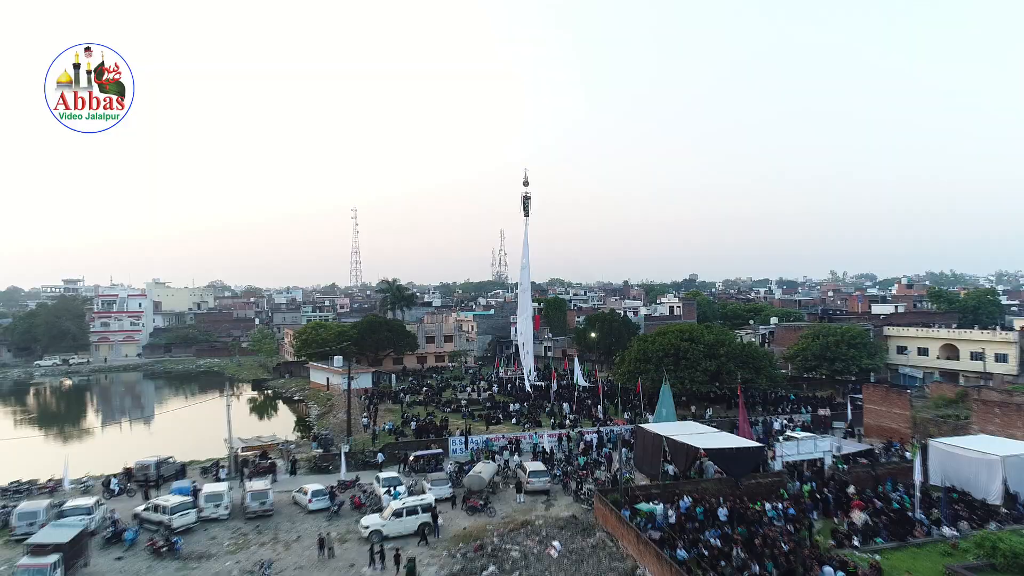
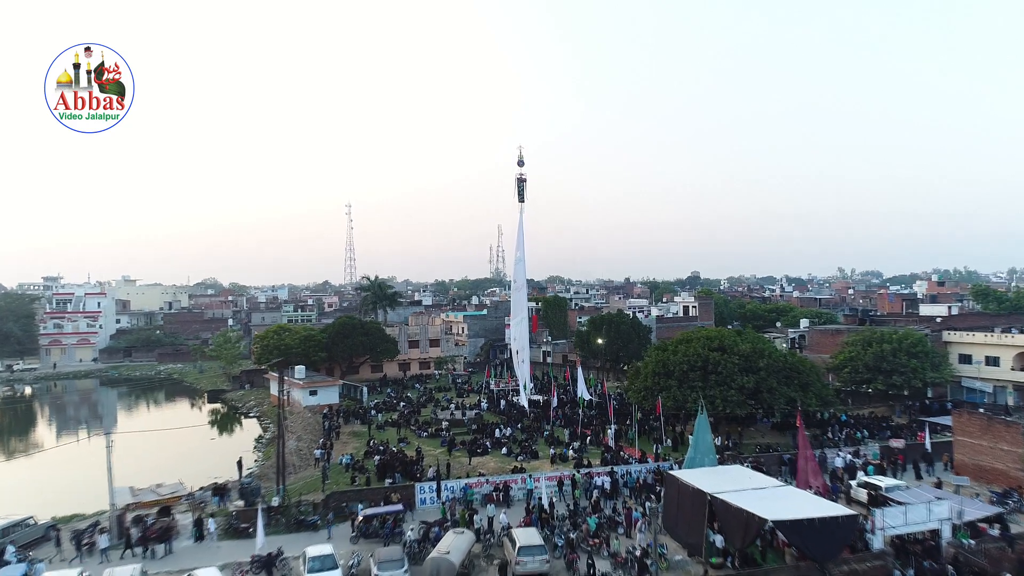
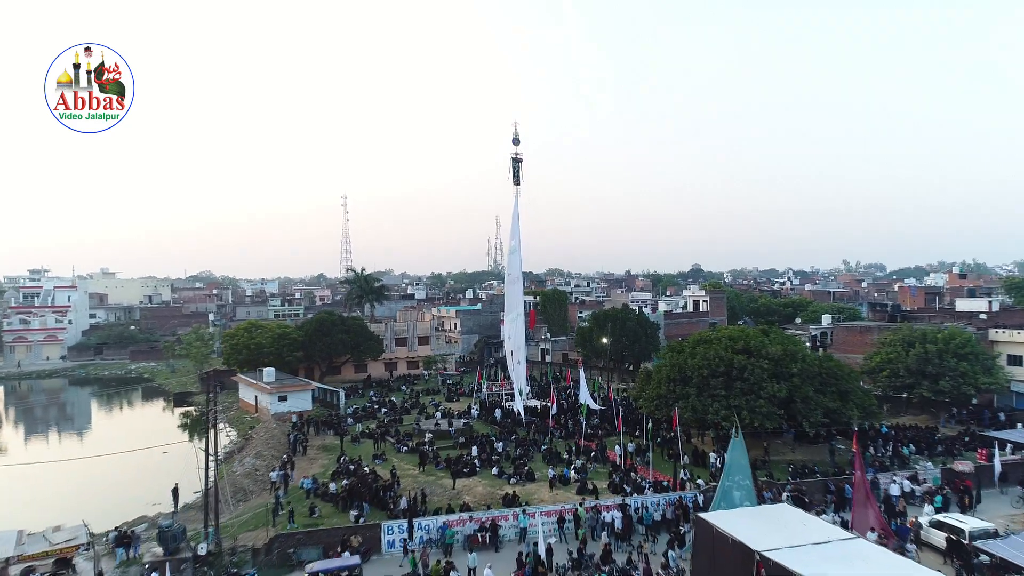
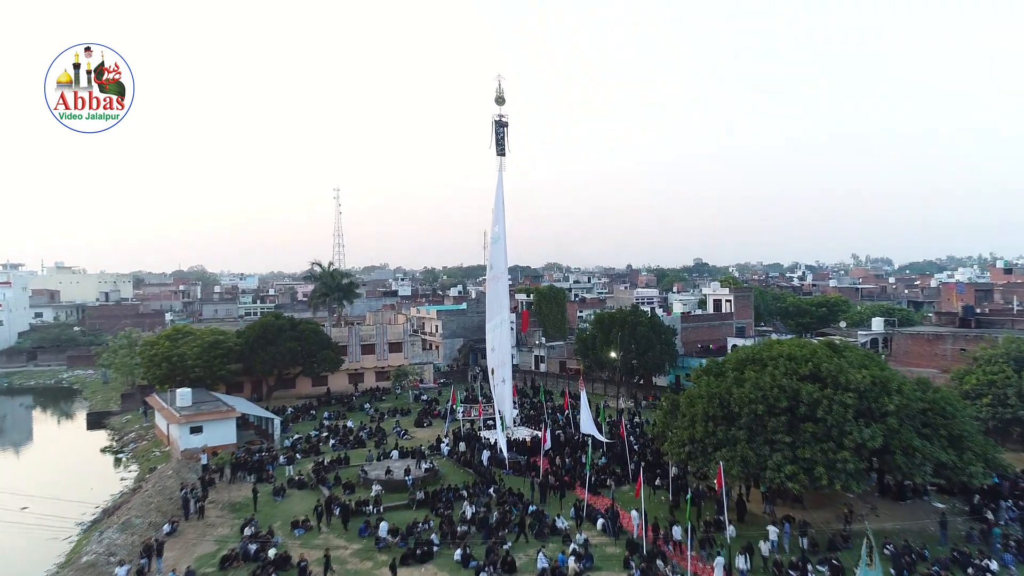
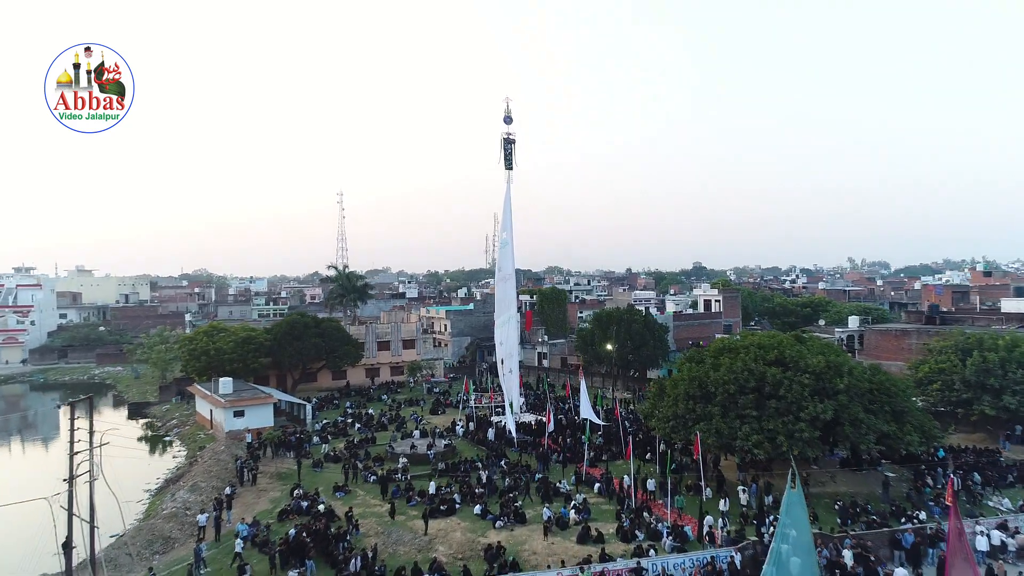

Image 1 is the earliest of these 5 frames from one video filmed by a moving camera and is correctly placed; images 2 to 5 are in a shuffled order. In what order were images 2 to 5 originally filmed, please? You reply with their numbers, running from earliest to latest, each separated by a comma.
2, 3, 5, 4
